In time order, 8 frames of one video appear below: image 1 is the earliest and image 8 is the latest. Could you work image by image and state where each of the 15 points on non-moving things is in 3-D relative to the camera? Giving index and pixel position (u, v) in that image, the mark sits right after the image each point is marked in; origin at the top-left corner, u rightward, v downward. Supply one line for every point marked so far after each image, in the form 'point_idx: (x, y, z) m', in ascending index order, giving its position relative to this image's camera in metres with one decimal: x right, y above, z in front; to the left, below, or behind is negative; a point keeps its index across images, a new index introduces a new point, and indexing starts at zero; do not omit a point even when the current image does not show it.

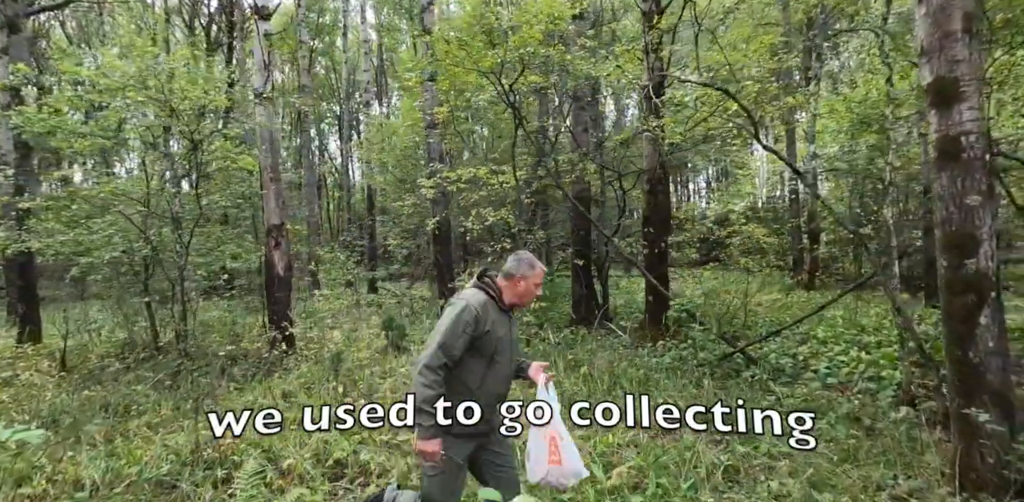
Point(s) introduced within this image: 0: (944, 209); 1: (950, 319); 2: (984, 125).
0: (+2.5, +0.2, +3.3) m
1: (+2.6, -0.4, +3.4) m
2: (+2.7, +0.7, +3.2) m
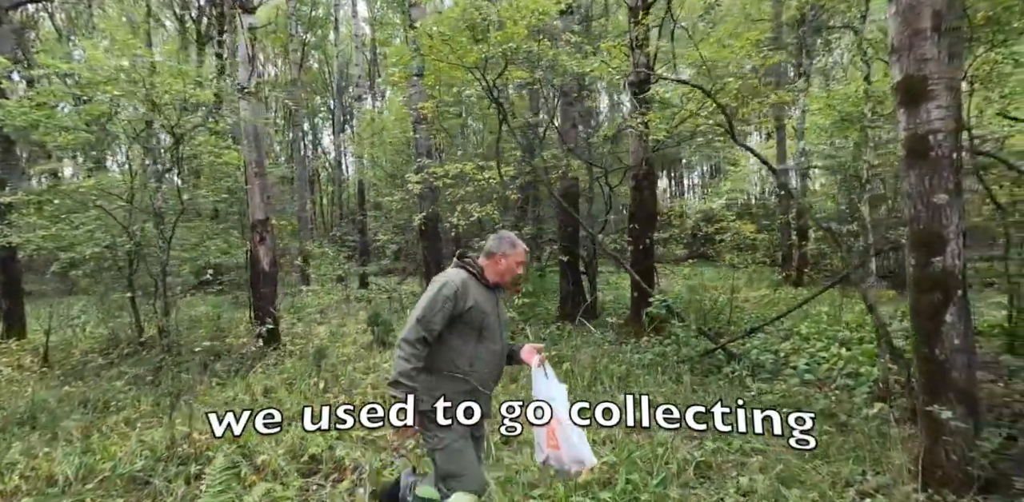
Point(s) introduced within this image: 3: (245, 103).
0: (+2.3, +0.2, +3.3) m
1: (+2.4, -0.4, +3.4) m
2: (+2.5, +0.7, +3.2) m
3: (-3.8, +2.1, +8.1) m
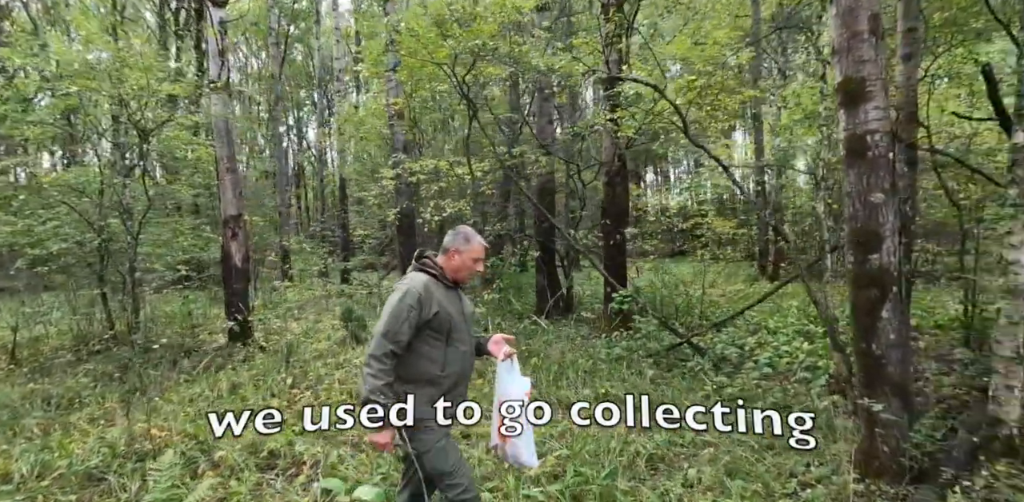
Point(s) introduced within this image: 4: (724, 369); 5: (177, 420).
0: (+2.0, +0.3, +3.4) m
1: (+2.1, -0.4, +3.5) m
2: (+2.2, +0.7, +3.3) m
3: (-4.2, +2.2, +8.1) m
4: (+2.3, -1.3, +6.2) m
5: (-2.9, -1.5, +5.0) m
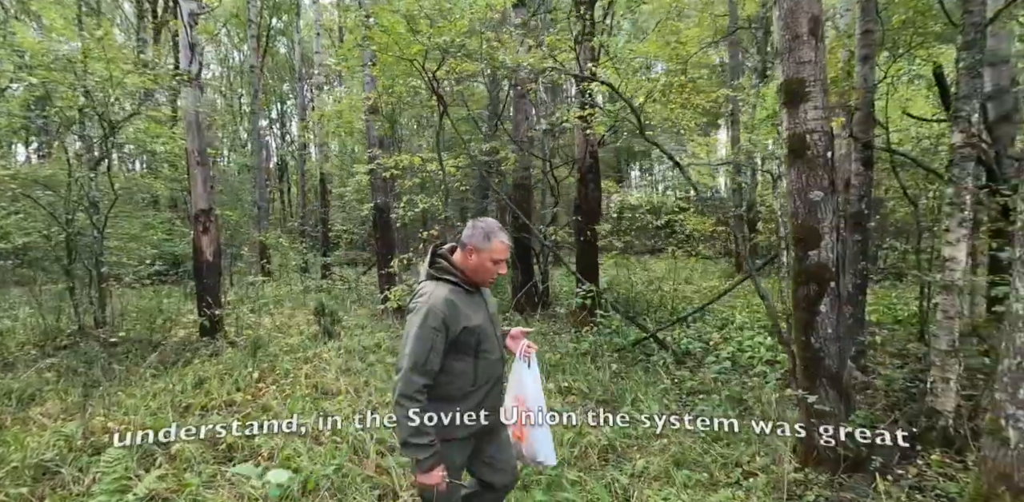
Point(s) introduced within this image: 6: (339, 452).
0: (+1.7, +0.3, +3.5) m
1: (+1.8, -0.4, +3.6) m
2: (+1.9, +0.8, +3.4) m
3: (-4.6, +2.3, +8.0) m
4: (+1.9, -1.2, +6.3) m
5: (-3.3, -1.4, +5.0) m
6: (-1.3, -1.5, +4.1) m
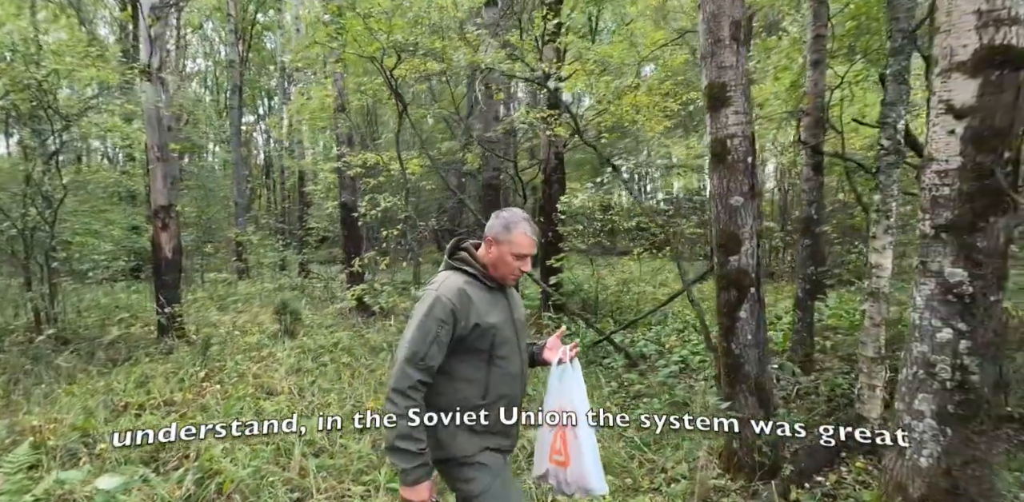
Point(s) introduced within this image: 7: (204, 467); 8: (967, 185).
0: (+1.2, +0.3, +3.5) m
1: (+1.3, -0.4, +3.6) m
2: (+1.4, +0.7, +3.4) m
3: (-5.1, +2.3, +7.9) m
4: (+1.4, -1.3, +6.3) m
5: (-3.8, -1.4, +4.9) m
6: (-1.8, -1.4, +4.1) m
7: (-2.1, -1.5, +3.9) m
8: (+1.9, +0.3, +2.4) m
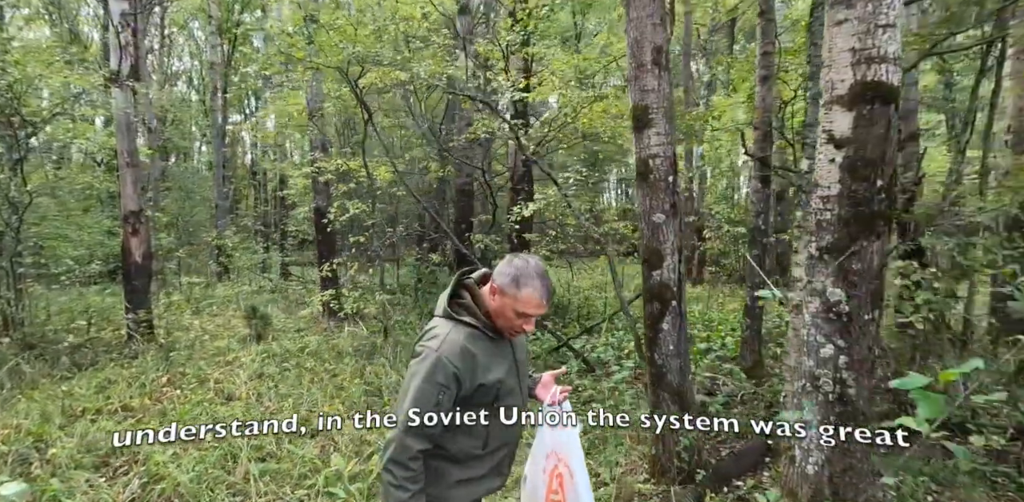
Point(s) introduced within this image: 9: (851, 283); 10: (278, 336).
0: (+0.8, +0.2, +3.6) m
1: (+0.9, -0.5, +3.7) m
2: (+1.0, +0.6, +3.6) m
3: (-5.6, +2.3, +8.0) m
4: (+0.9, -1.4, +6.4) m
5: (-4.3, -1.5, +5.0) m
6: (-2.2, -1.5, +4.2) m
7: (-2.5, -1.6, +4.0) m
8: (+1.5, +0.2, +2.5) m
9: (+1.5, -0.1, +2.5) m
10: (-3.4, -1.2, +8.4) m
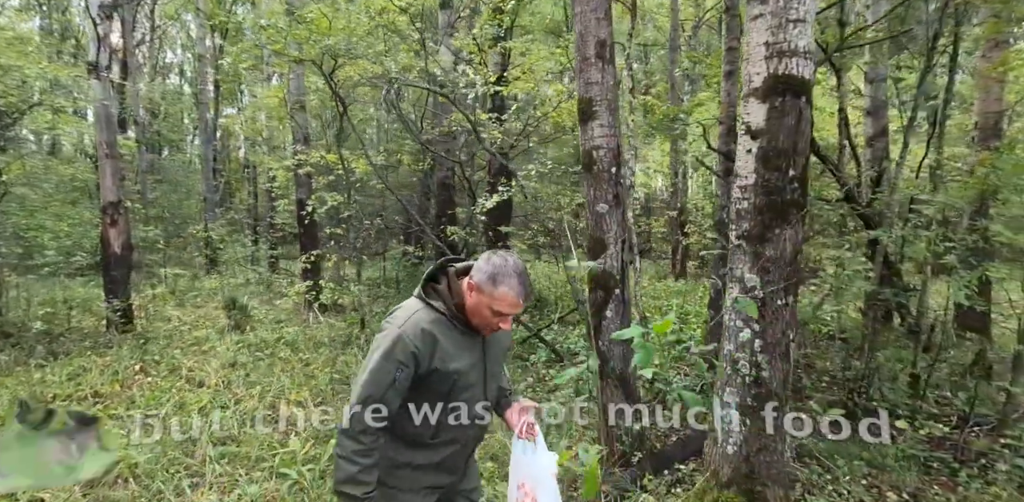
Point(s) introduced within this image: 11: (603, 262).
0: (+0.5, +0.2, +3.7) m
1: (+0.5, -0.4, +3.8) m
2: (+0.7, +0.7, +3.6) m
3: (-5.9, +2.4, +8.1) m
4: (+0.6, -1.3, +6.5) m
5: (-4.6, -1.4, +5.1) m
6: (-2.6, -1.4, +4.3) m
7: (-2.9, -1.5, +4.1) m
8: (+1.1, +0.2, +2.6) m
9: (+1.2, -0.1, +2.6) m
10: (-3.8, -1.1, +8.5) m
11: (+0.6, -0.1, +3.7) m
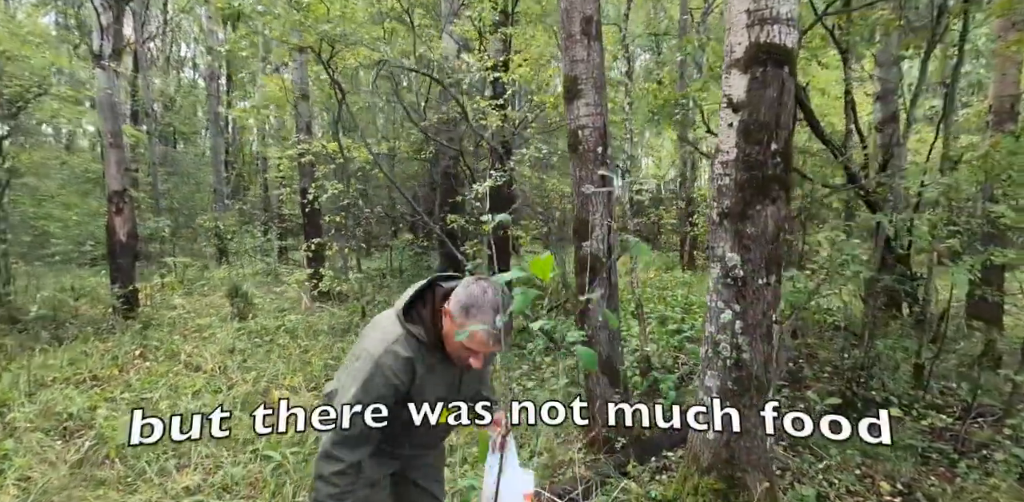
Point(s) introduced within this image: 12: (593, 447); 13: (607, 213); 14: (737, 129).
0: (+0.4, +0.3, +3.7) m
1: (+0.4, -0.3, +3.7) m
2: (+0.6, +0.8, +3.5) m
3: (-5.9, +2.6, +8.1) m
4: (+0.5, -1.1, +6.5) m
5: (-4.7, -1.2, +5.2) m
6: (-2.6, -1.3, +4.3) m
7: (-3.0, -1.3, +4.1) m
8: (+1.0, +0.3, +2.5) m
9: (+1.0, 0.0, +2.5) m
10: (-3.8, -0.9, +8.5) m
11: (+0.5, 0.0, +3.6) m
12: (+0.5, -1.3, +3.7) m
13: (+0.6, +0.2, +3.6) m
14: (+1.0, +0.5, +2.5) m
